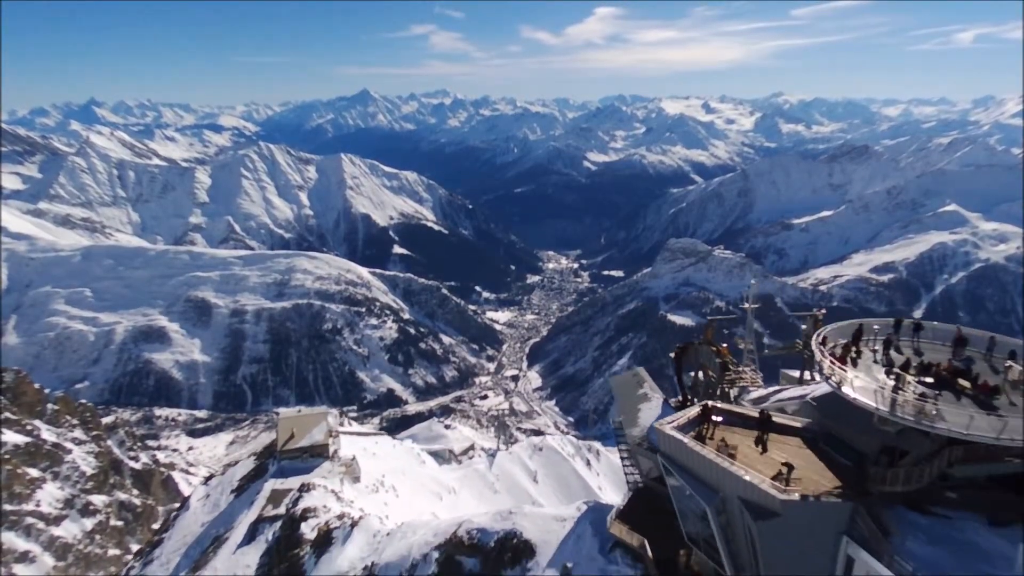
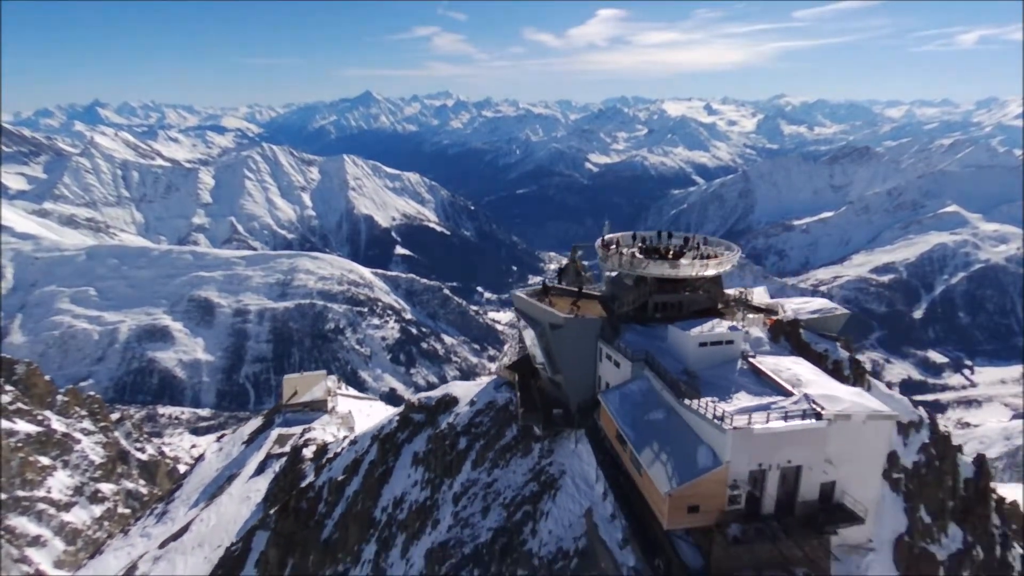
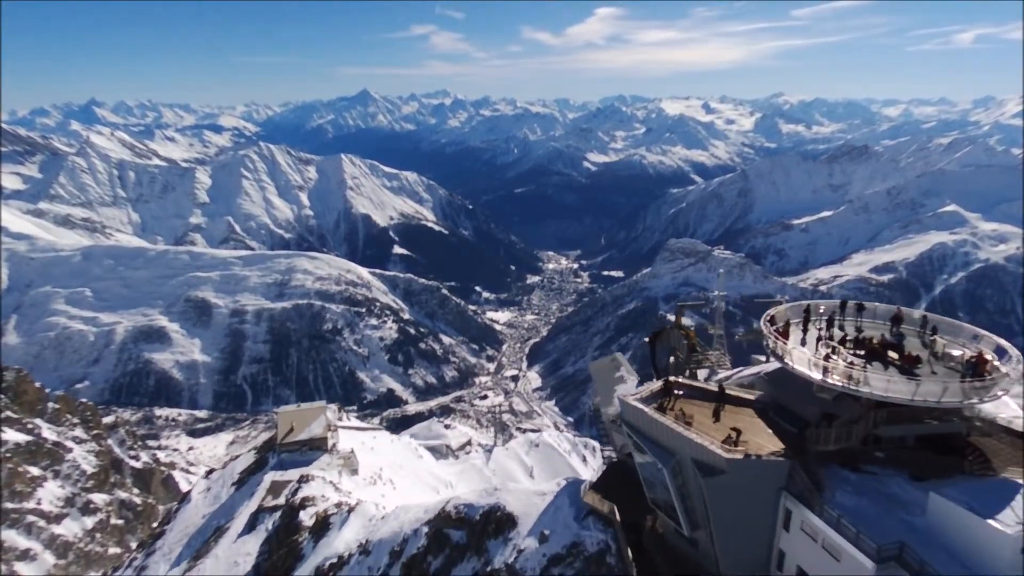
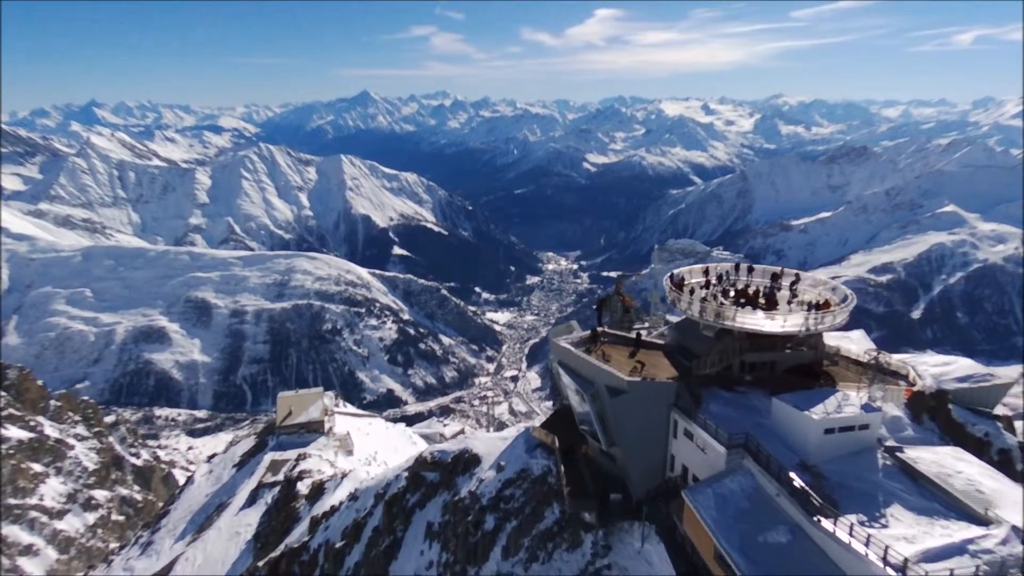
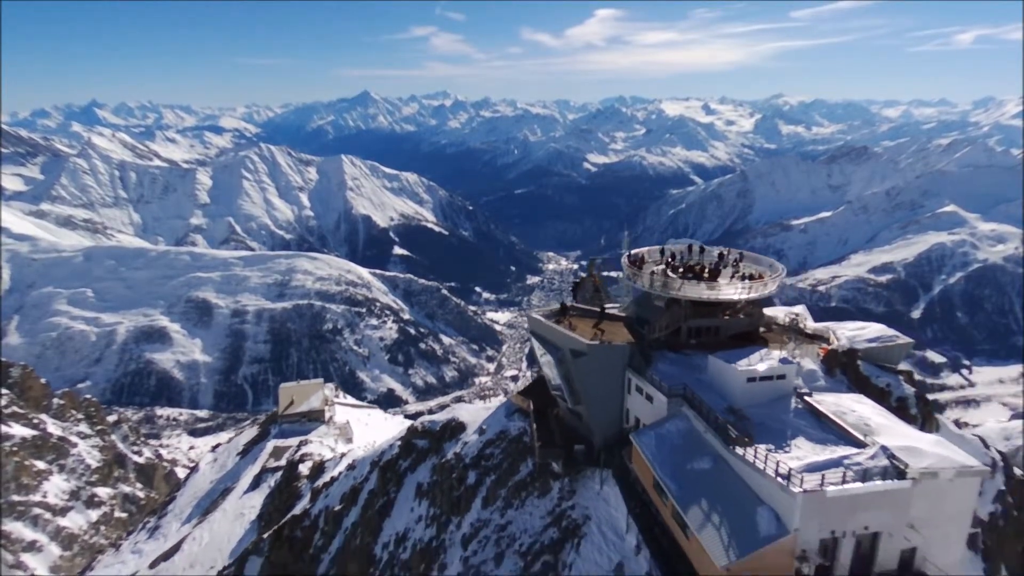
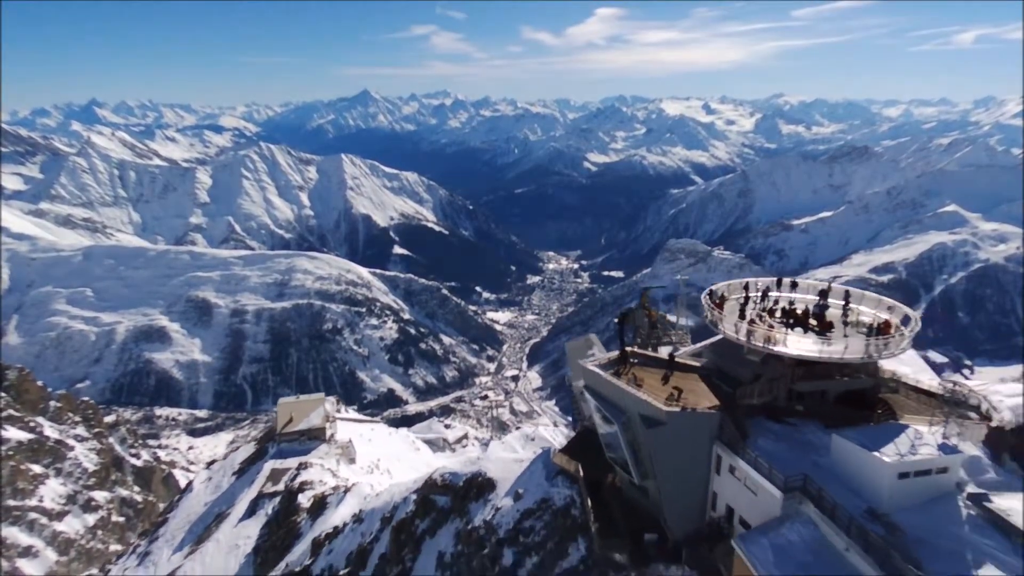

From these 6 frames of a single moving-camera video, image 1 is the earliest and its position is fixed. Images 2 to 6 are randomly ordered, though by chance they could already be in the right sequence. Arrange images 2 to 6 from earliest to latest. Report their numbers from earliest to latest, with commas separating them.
3, 6, 4, 5, 2
